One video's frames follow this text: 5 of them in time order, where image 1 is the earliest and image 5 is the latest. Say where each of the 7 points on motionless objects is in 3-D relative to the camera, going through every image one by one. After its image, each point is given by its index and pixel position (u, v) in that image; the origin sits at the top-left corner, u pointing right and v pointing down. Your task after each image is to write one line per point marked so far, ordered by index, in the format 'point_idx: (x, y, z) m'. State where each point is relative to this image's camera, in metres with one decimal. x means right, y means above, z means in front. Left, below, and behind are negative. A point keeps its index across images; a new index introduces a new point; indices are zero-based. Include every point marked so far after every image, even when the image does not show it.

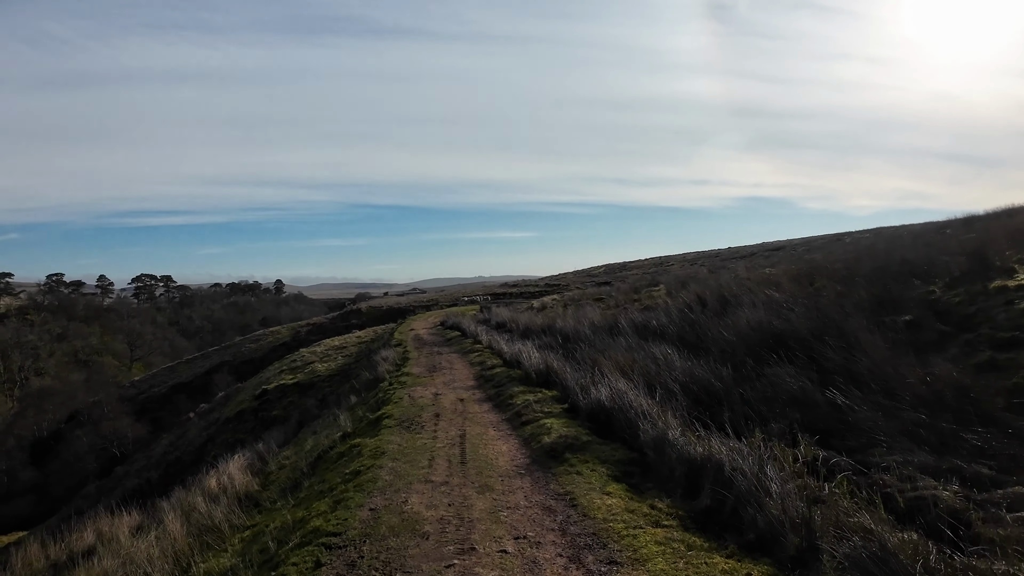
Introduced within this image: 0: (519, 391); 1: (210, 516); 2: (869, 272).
0: (+0.1, -1.9, +9.6) m
1: (-4.3, -3.3, +7.3) m
2: (+11.2, +0.5, +16.2) m
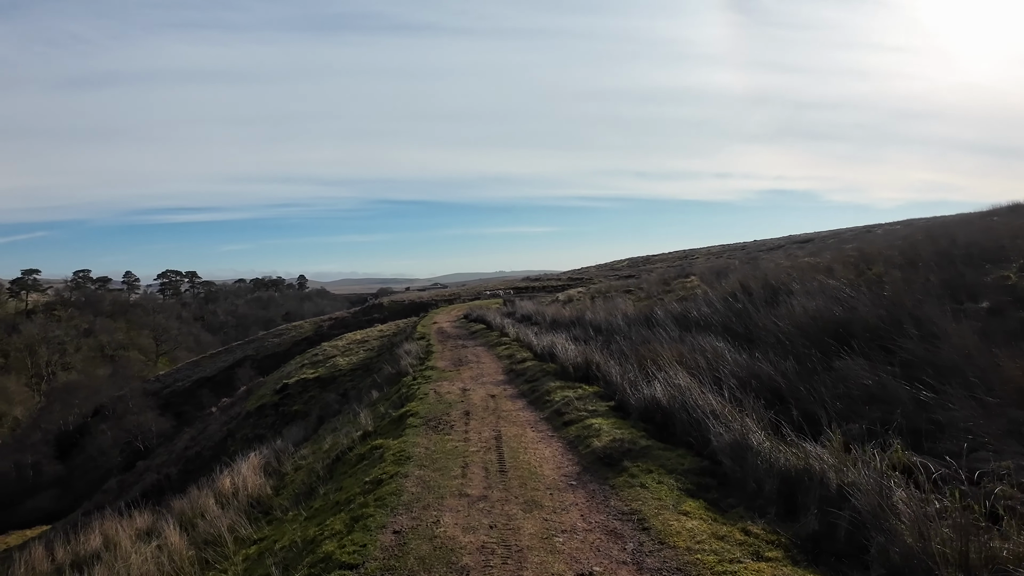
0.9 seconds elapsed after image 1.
0: (+0.8, -1.6, +8.6) m
1: (-3.8, -3.0, +6.5) m
2: (+12.1, +0.9, +14.8) m
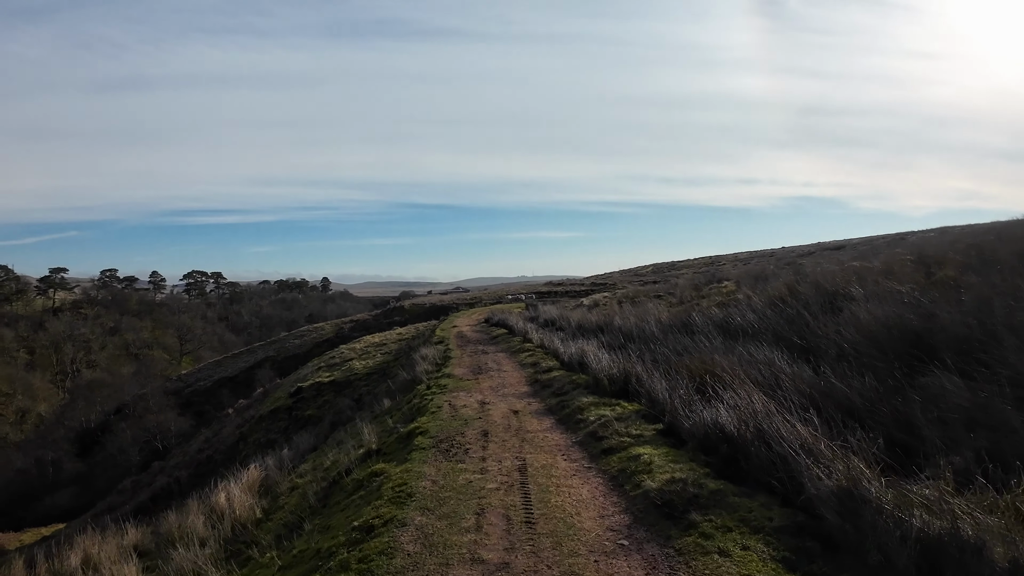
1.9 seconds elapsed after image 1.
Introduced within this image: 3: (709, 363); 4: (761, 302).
0: (+1.1, -1.6, +7.3) m
1: (-3.5, -2.9, +5.5) m
2: (+12.7, +0.7, +13.1) m
3: (+3.0, -1.2, +8.0) m
4: (+6.7, -0.4, +13.9) m
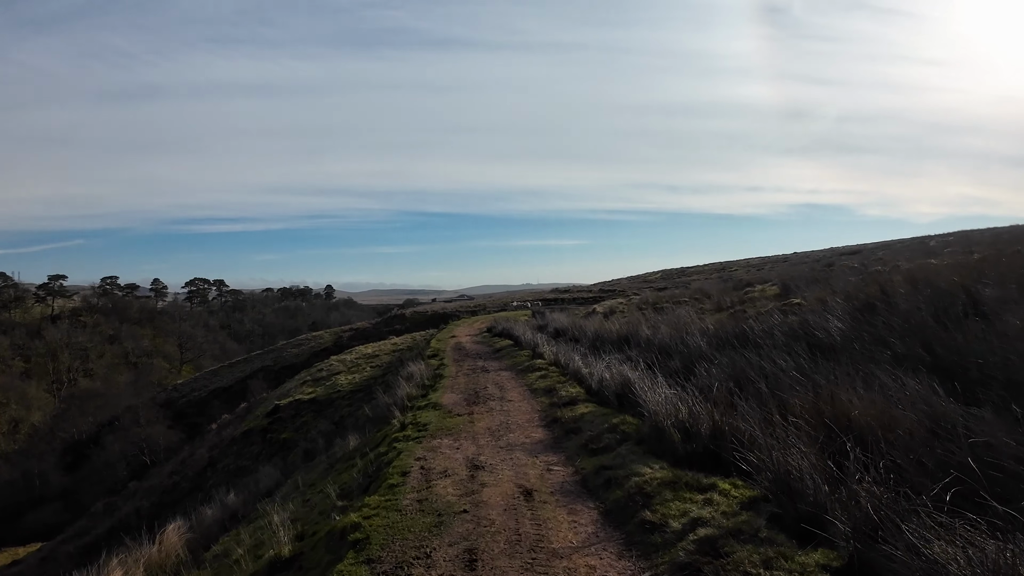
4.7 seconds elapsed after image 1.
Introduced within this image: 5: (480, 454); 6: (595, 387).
0: (+1.2, -1.5, +4.2) m
1: (-3.4, -2.8, +2.3) m
2: (+12.9, +0.7, +9.8) m
3: (+3.1, -1.1, +4.8) m
4: (+6.9, -0.4, +10.7) m
5: (-0.3, -1.8, +5.7) m
6: (+1.3, -1.5, +7.7) m
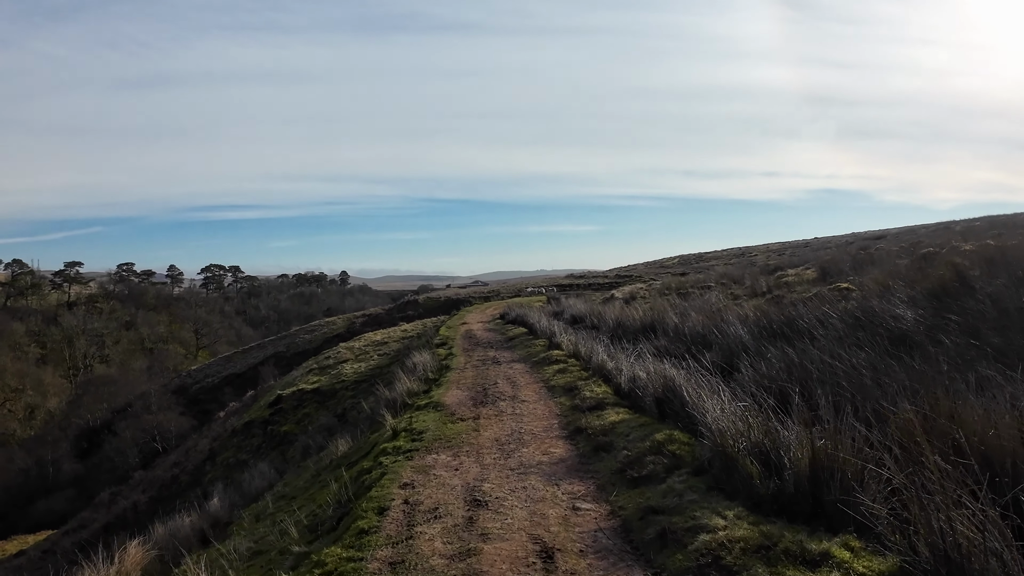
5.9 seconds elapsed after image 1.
0: (+1.3, -1.4, +2.8) m
1: (-3.4, -2.7, +1.1) m
2: (+13.1, +1.0, +8.1) m
3: (+3.2, -0.9, +3.3) m
4: (+7.1, -0.1, +9.1) m
5: (-0.2, -1.6, +4.4) m
6: (+1.4, -1.2, +6.4) m
